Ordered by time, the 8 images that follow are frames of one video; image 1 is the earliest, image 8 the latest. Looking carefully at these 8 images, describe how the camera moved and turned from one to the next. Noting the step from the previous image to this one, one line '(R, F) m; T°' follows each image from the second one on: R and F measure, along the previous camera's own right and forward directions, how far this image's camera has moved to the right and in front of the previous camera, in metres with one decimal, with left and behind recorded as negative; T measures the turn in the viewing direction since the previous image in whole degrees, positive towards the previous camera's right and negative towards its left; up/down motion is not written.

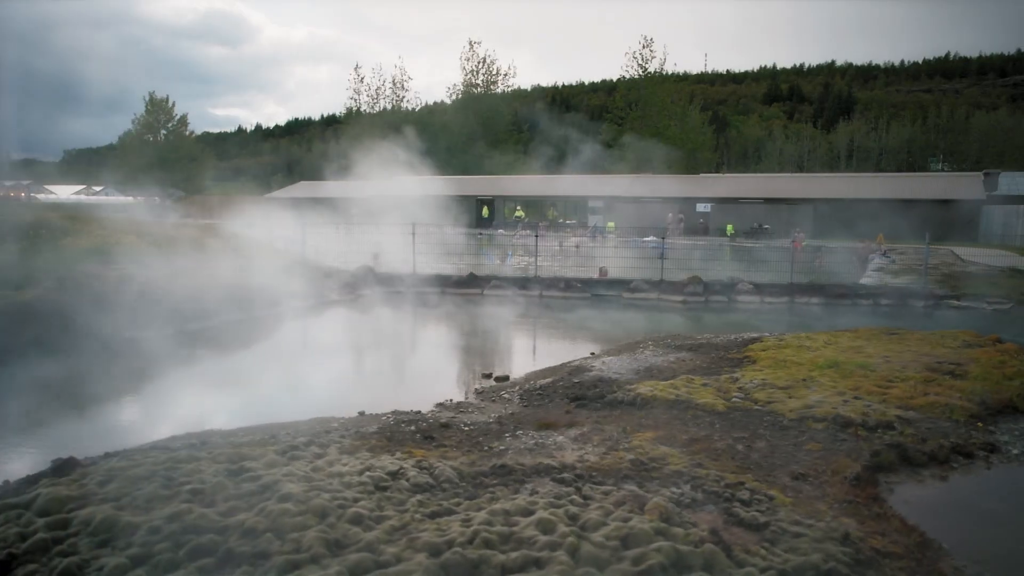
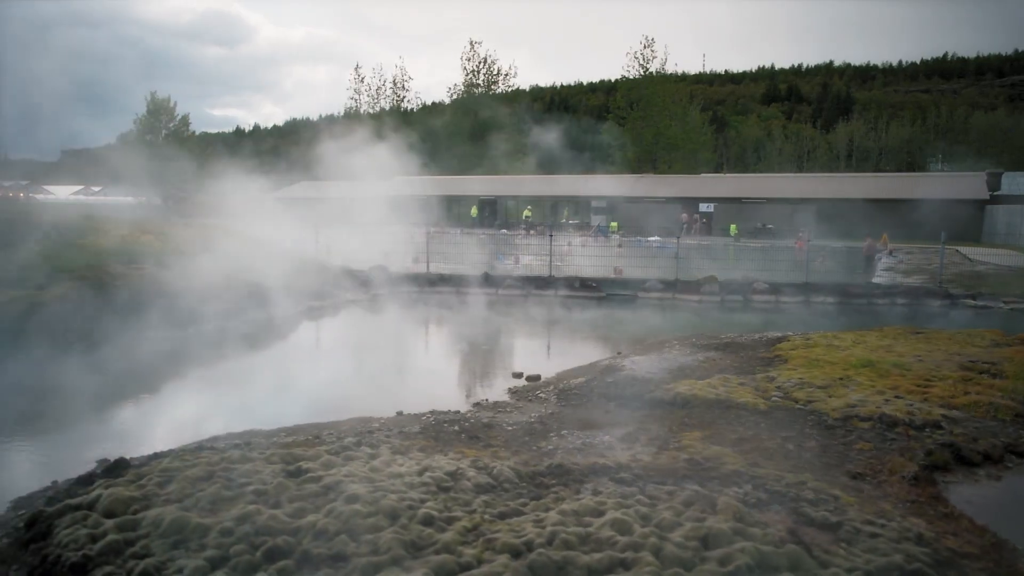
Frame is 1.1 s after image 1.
(-0.3, 0.0) m; 0°
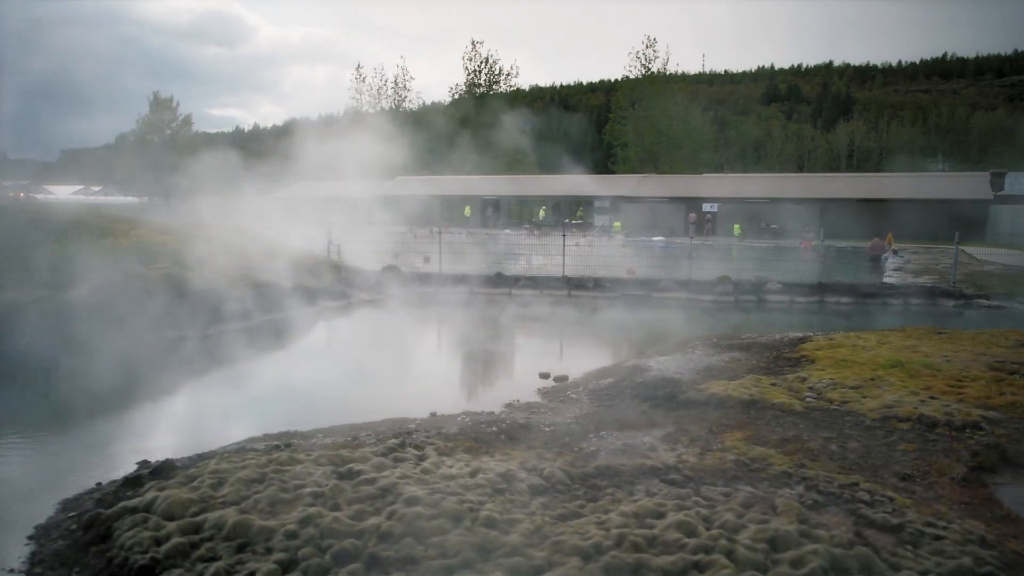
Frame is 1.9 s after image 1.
(-0.3, 0.0) m; 0°
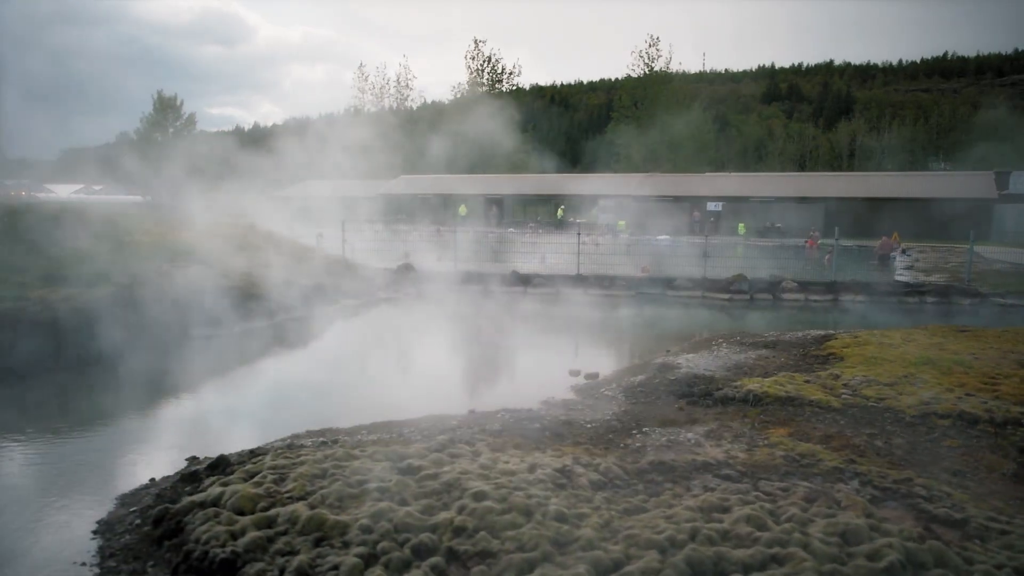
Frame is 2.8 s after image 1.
(-0.3, 0.0) m; 0°
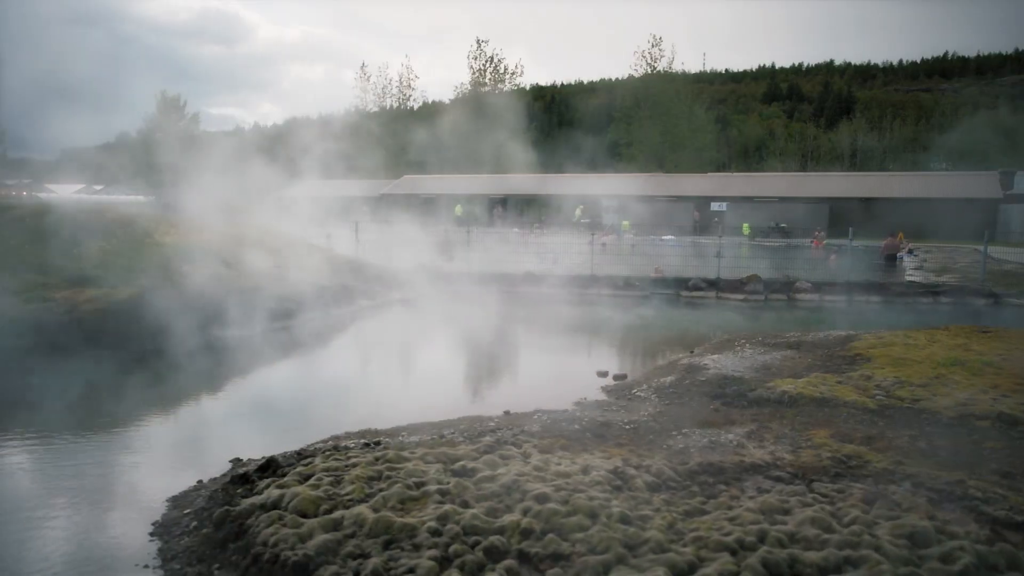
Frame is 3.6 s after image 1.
(-0.3, 0.0) m; 0°
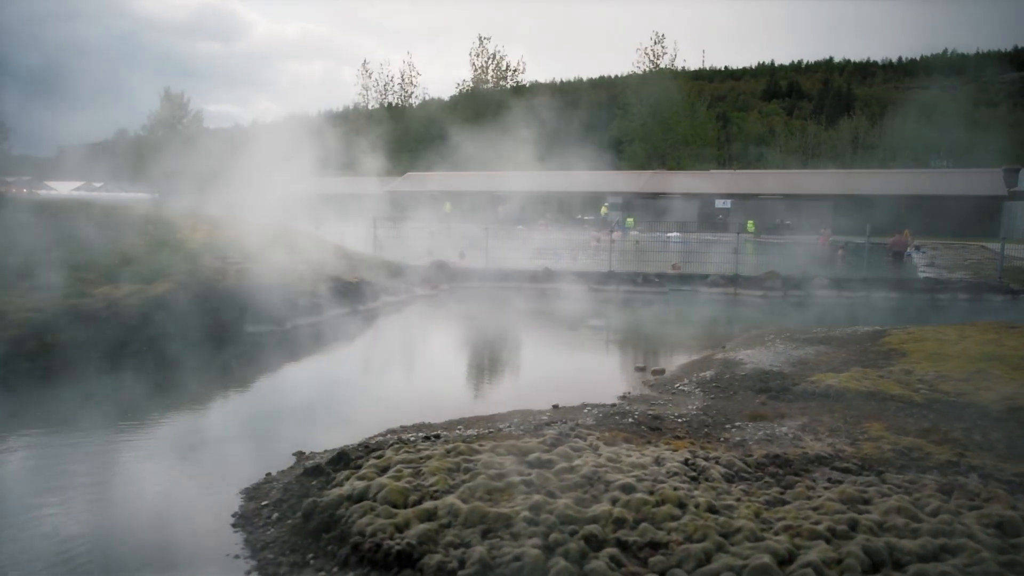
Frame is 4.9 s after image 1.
(-0.4, 0.0) m; 0°
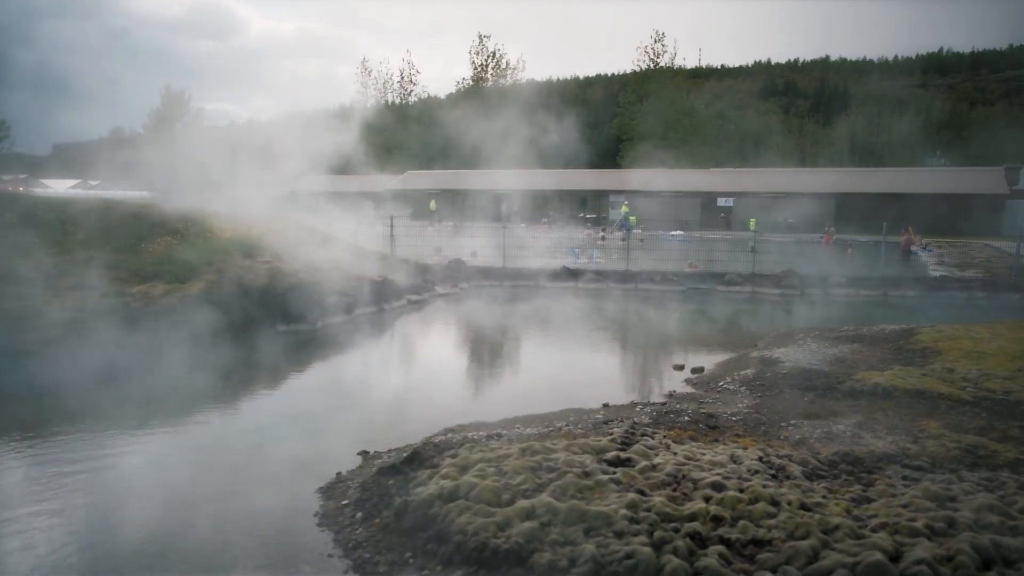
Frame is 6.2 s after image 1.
(-0.4, 0.0) m; 0°
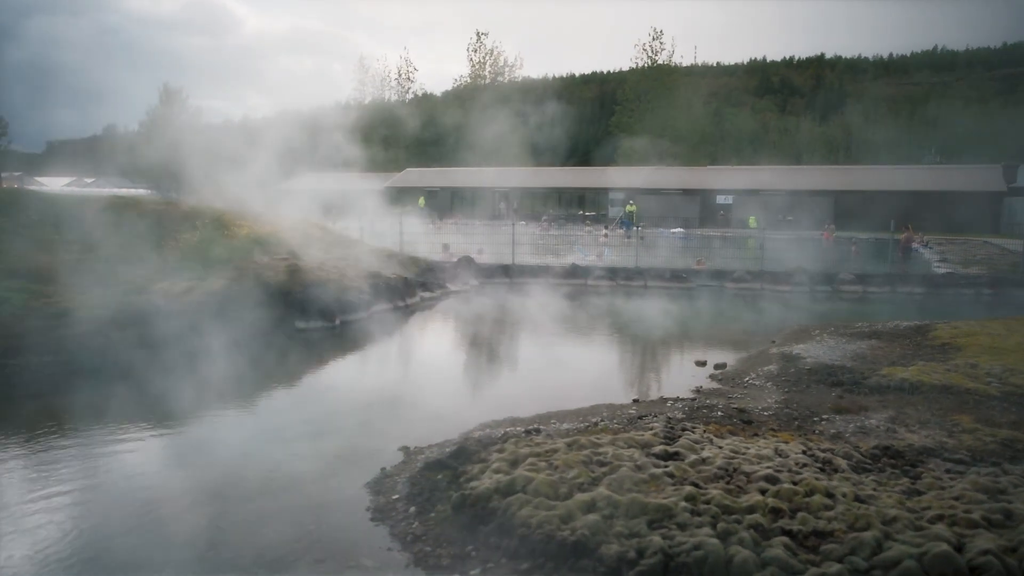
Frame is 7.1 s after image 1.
(-0.3, 0.0) m; 0°
